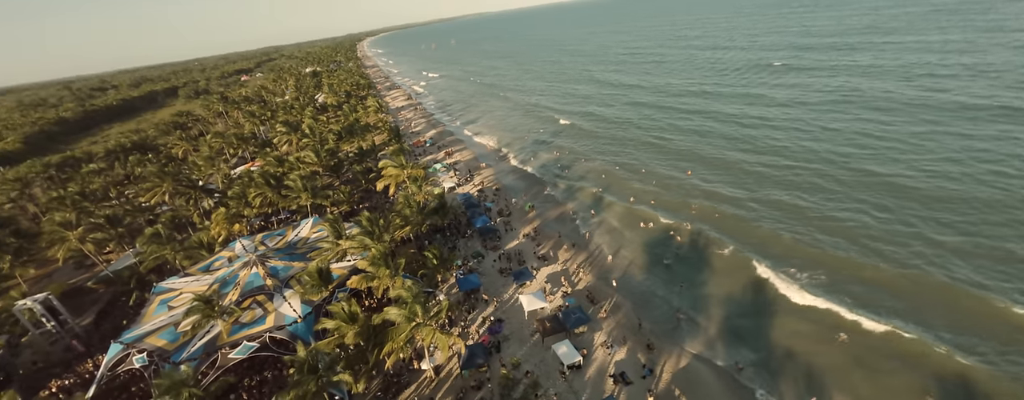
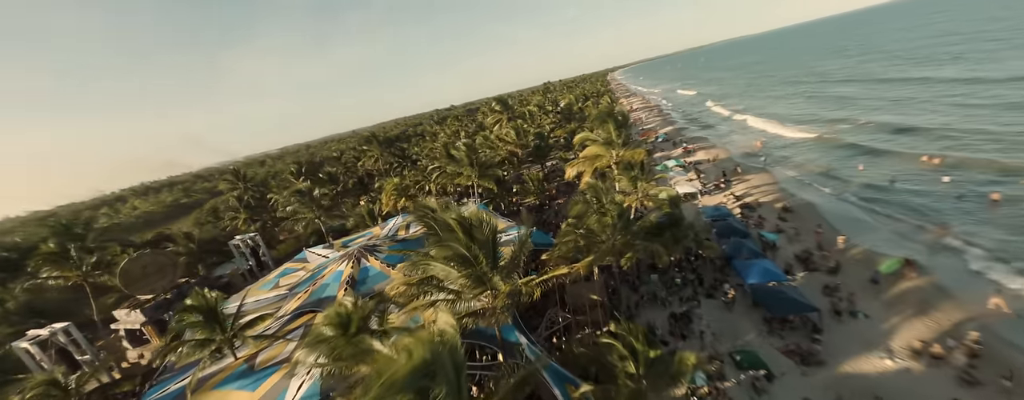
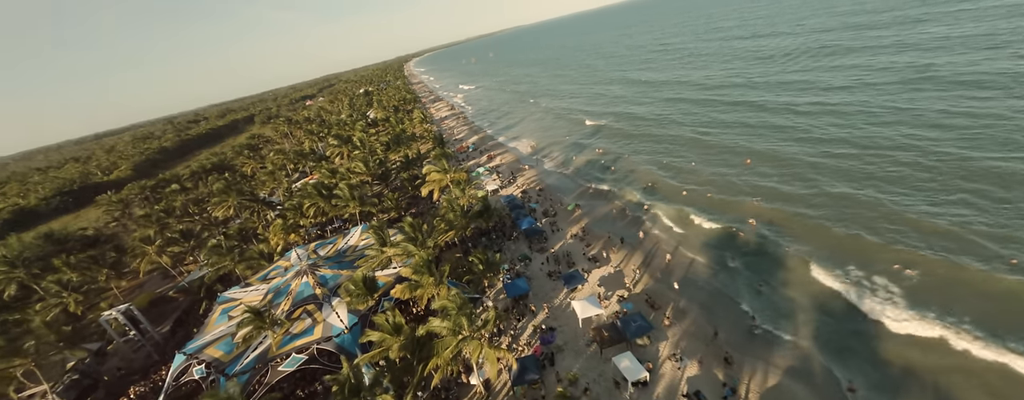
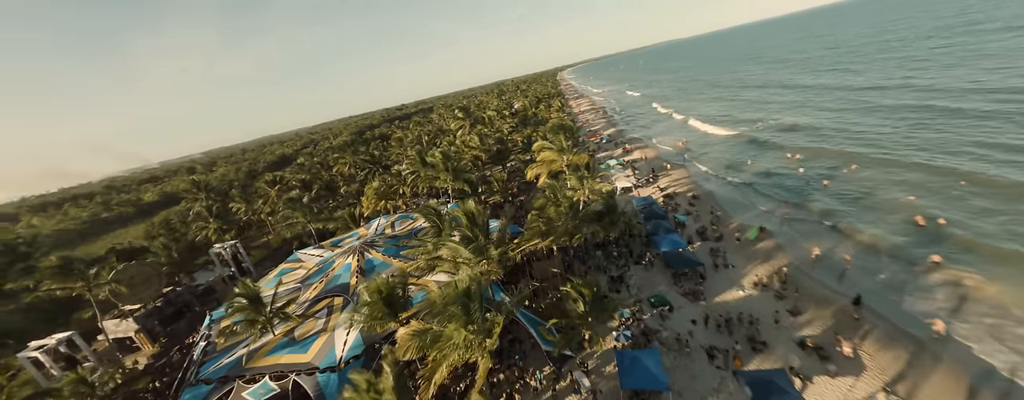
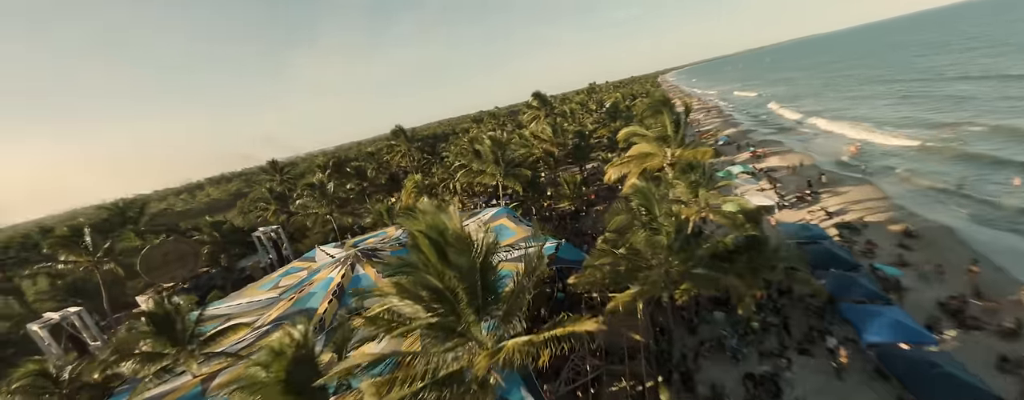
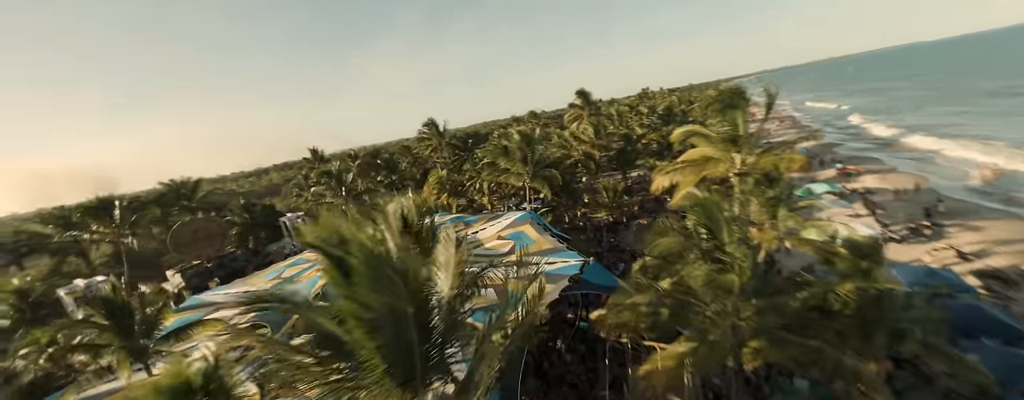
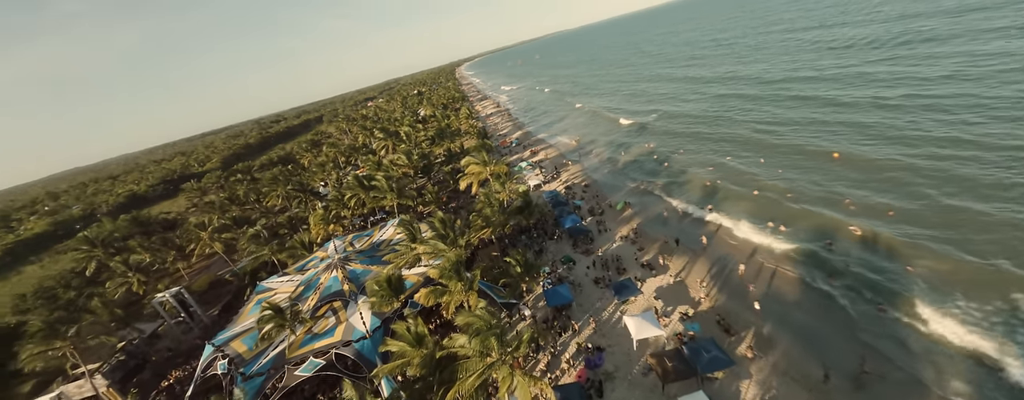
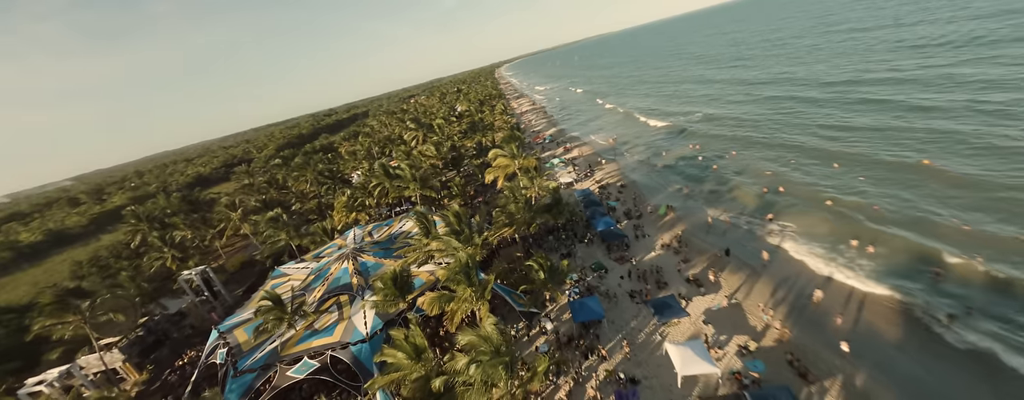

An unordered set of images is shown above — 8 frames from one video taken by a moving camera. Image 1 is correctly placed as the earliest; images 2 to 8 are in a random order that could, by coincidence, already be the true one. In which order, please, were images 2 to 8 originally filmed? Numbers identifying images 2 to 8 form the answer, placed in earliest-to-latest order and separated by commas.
3, 7, 8, 4, 2, 5, 6
